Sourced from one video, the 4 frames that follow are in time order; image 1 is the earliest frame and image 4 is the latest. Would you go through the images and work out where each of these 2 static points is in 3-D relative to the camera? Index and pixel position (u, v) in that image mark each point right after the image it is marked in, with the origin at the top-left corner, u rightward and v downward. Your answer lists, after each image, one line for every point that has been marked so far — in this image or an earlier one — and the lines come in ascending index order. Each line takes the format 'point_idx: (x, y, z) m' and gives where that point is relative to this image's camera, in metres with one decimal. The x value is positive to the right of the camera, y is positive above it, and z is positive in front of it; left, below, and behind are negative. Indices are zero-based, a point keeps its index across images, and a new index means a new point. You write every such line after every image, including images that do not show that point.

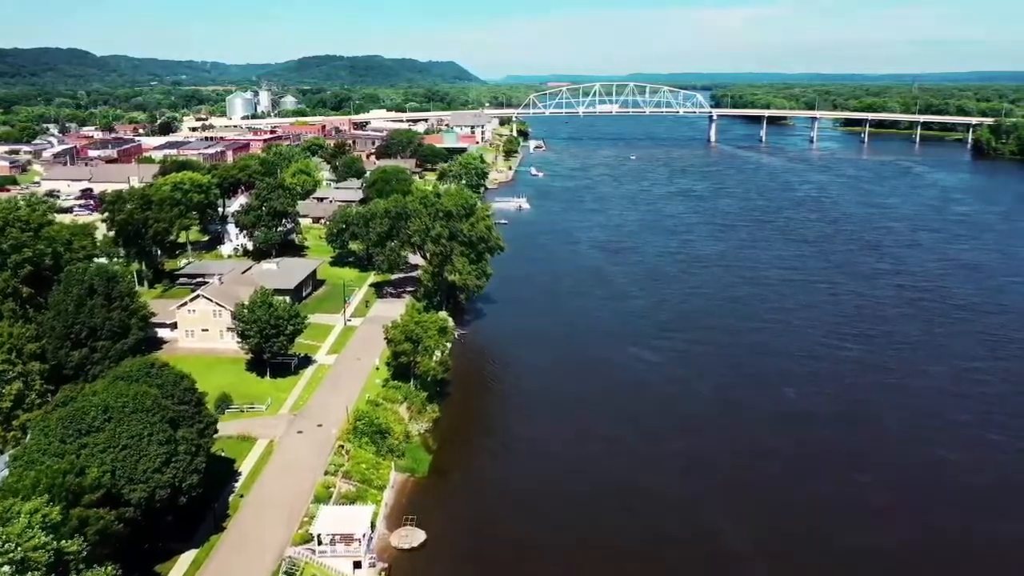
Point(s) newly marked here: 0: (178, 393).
0: (-6.0, -1.9, +14.4) m
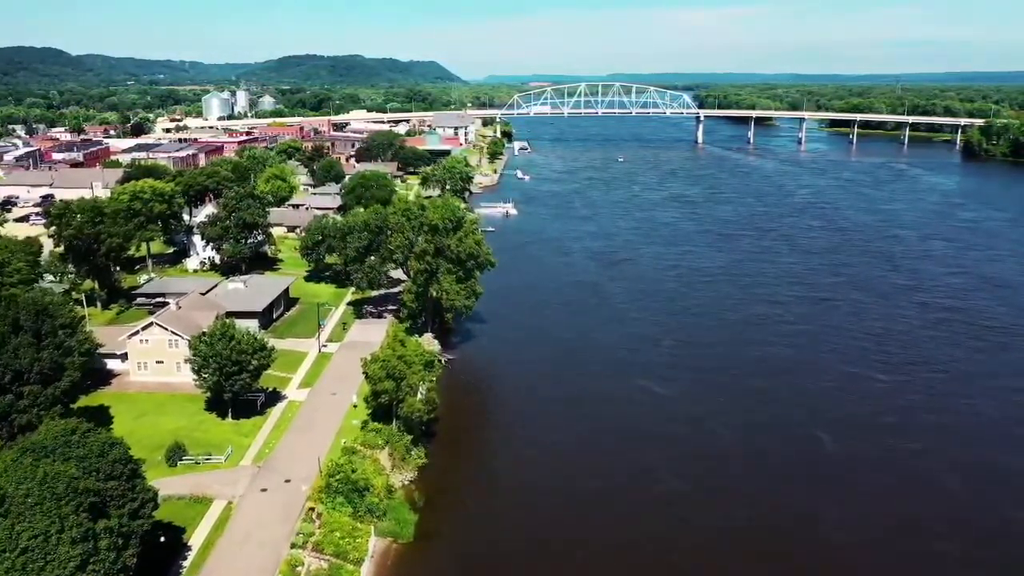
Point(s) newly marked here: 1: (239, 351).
0: (-5.9, -2.6, +11.7) m
1: (-6.6, -1.5, +19.5) m
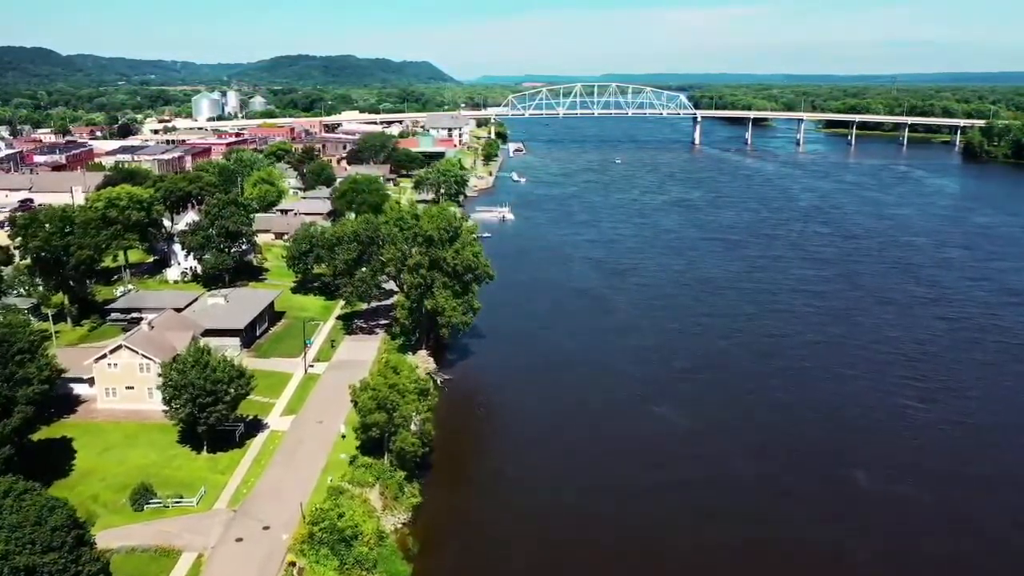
0: (-5.7, -3.0, +9.9) m
1: (-6.5, -2.0, +17.7) m
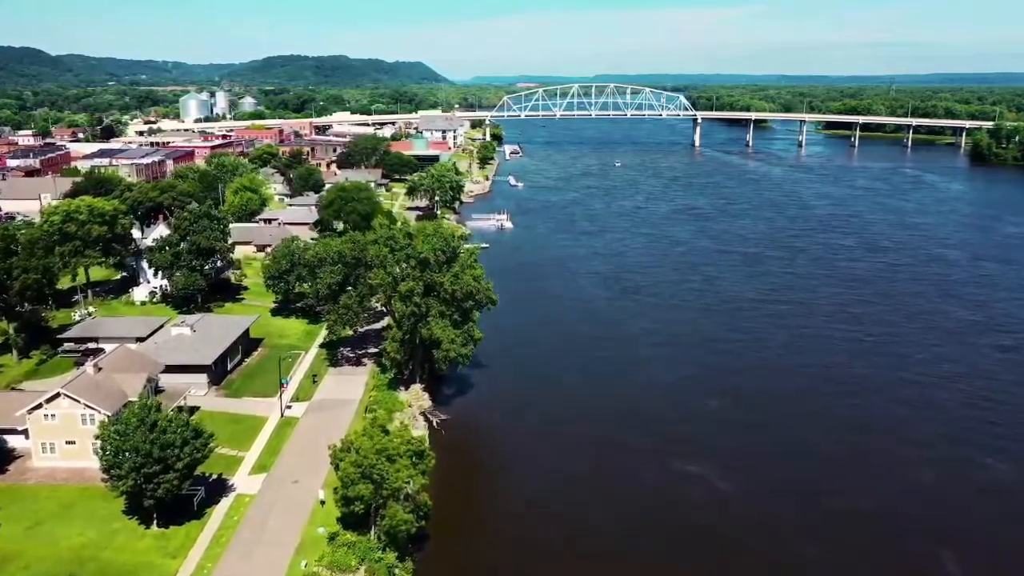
0: (-5.5, -3.8, +6.8) m
1: (-6.3, -2.8, +14.7) m
